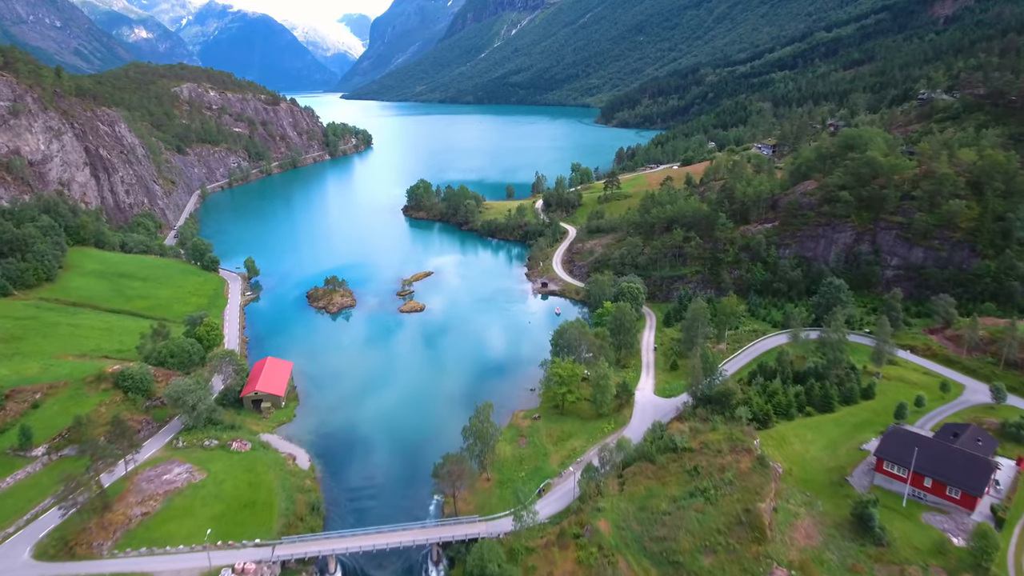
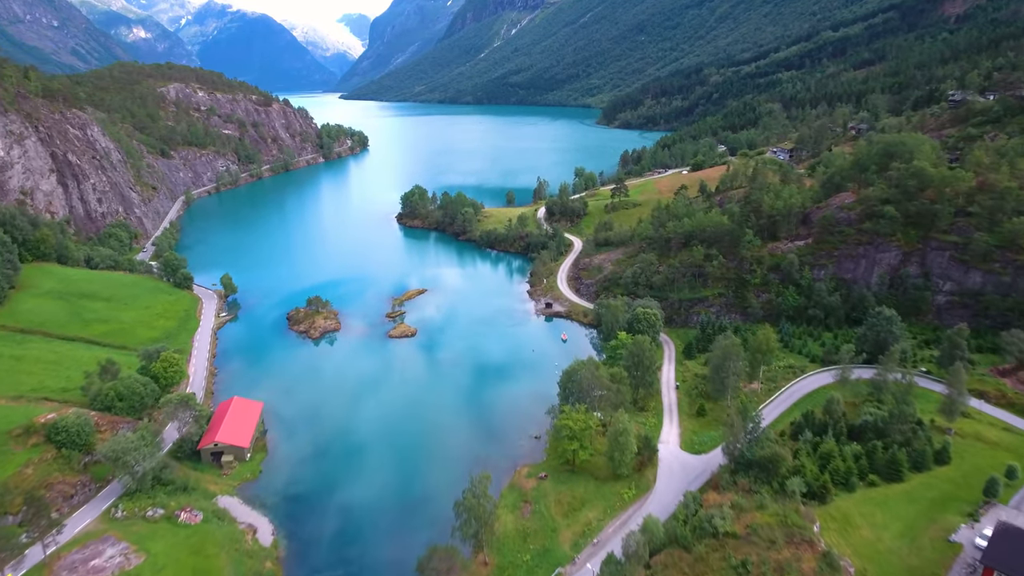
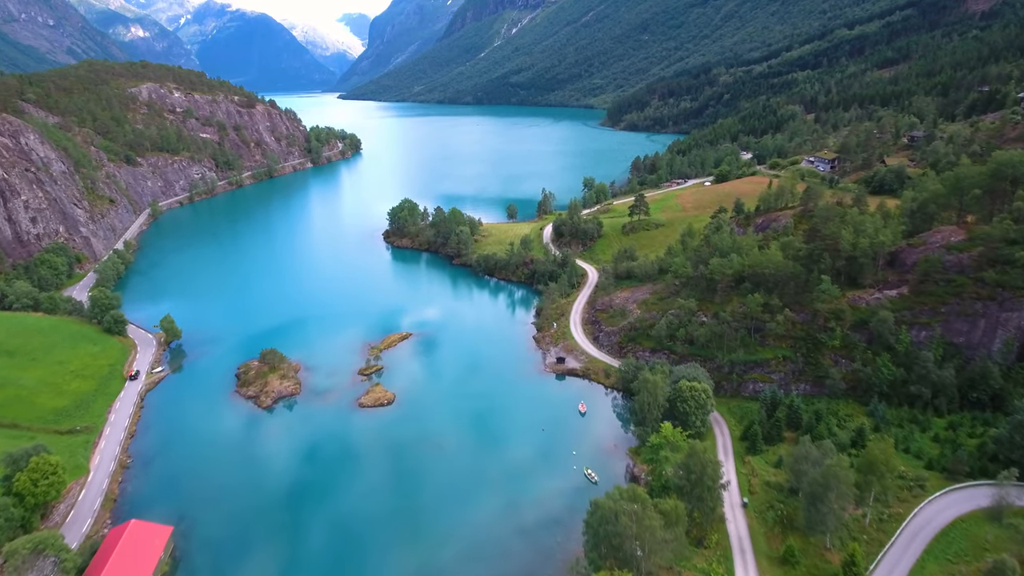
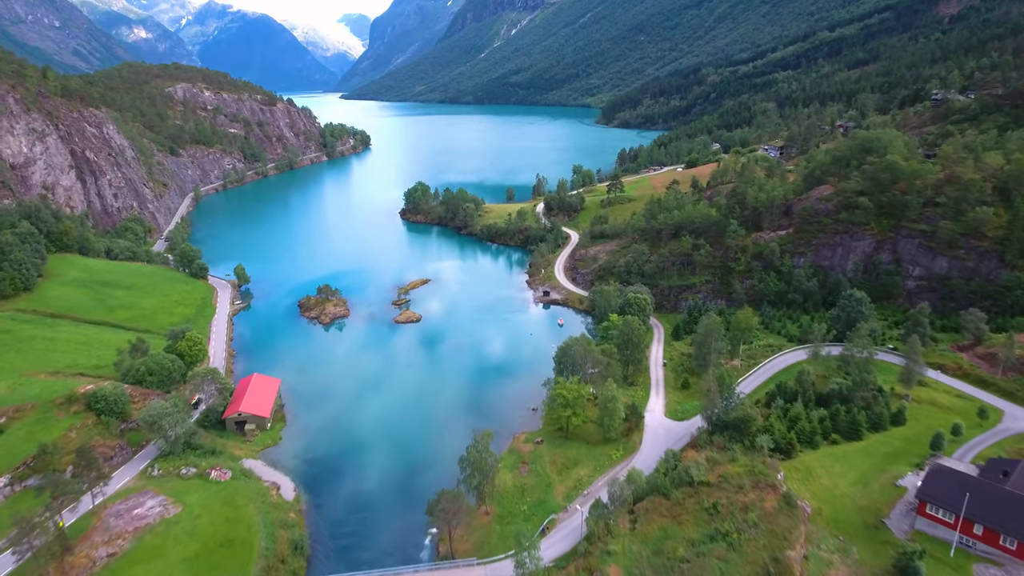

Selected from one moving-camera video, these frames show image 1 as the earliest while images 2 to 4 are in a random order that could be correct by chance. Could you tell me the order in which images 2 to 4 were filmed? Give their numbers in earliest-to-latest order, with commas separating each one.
4, 2, 3
